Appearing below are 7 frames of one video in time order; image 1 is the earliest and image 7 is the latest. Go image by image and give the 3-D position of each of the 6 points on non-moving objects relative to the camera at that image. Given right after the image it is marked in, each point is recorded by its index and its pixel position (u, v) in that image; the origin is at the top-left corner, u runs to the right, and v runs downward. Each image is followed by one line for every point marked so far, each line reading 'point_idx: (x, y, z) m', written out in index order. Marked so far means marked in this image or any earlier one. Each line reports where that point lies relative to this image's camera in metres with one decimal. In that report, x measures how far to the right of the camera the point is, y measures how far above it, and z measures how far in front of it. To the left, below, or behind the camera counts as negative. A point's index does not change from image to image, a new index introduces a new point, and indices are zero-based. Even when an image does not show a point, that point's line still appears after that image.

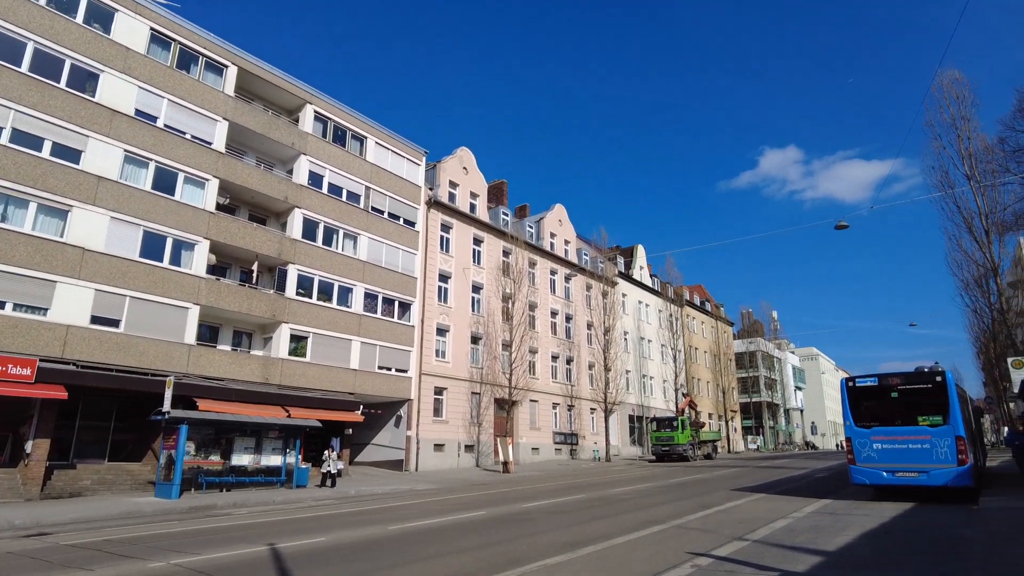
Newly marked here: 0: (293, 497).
0: (-6.6, -6.3, +19.7) m
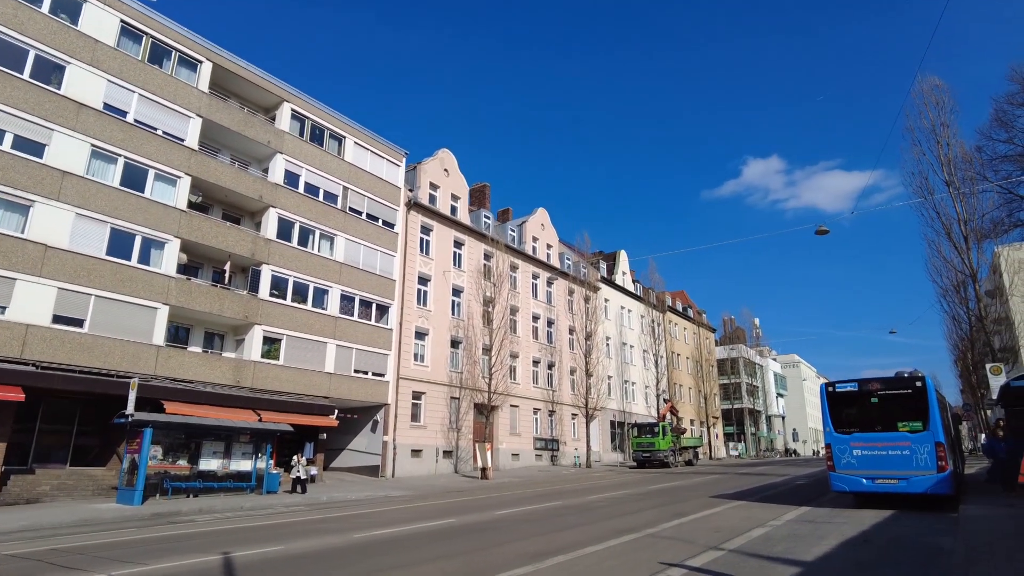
0: (-7.3, -6.3, +19.1) m
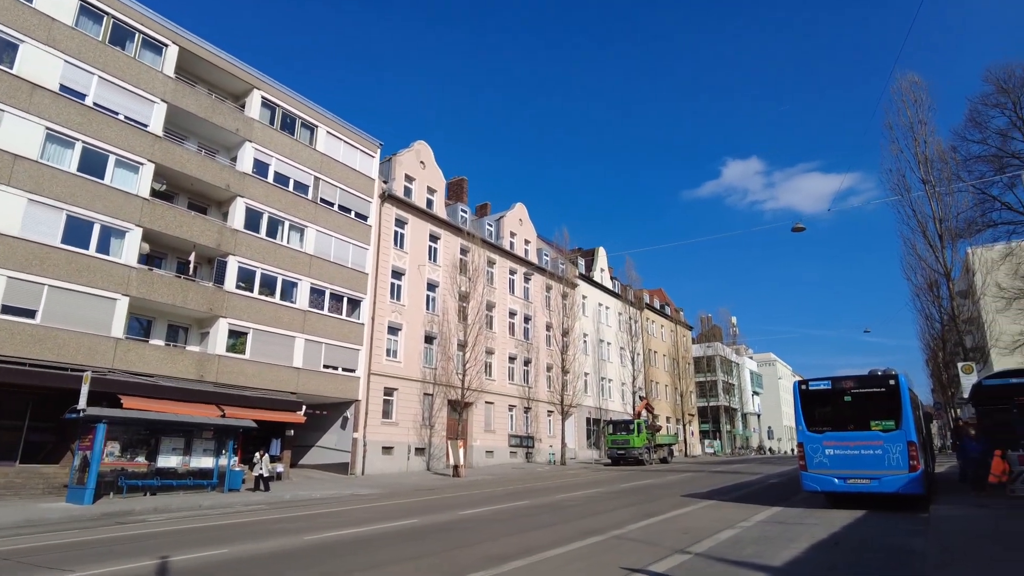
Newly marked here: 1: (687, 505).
0: (-8.2, -6.0, +18.5) m
1: (+3.9, -4.8, +14.4) m
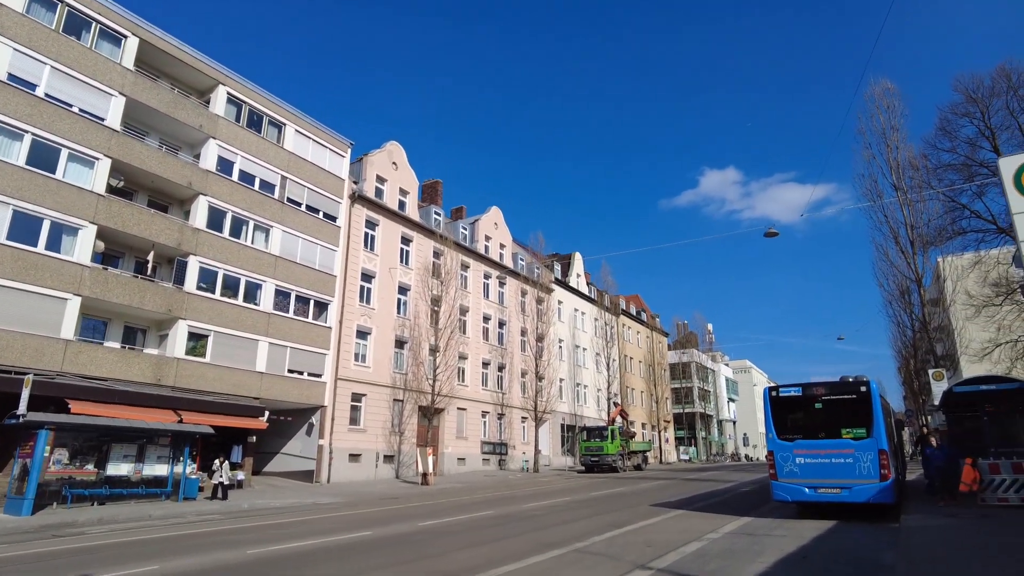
0: (-9.1, -6.0, +17.6) m
1: (+3.1, -4.9, +14.0) m
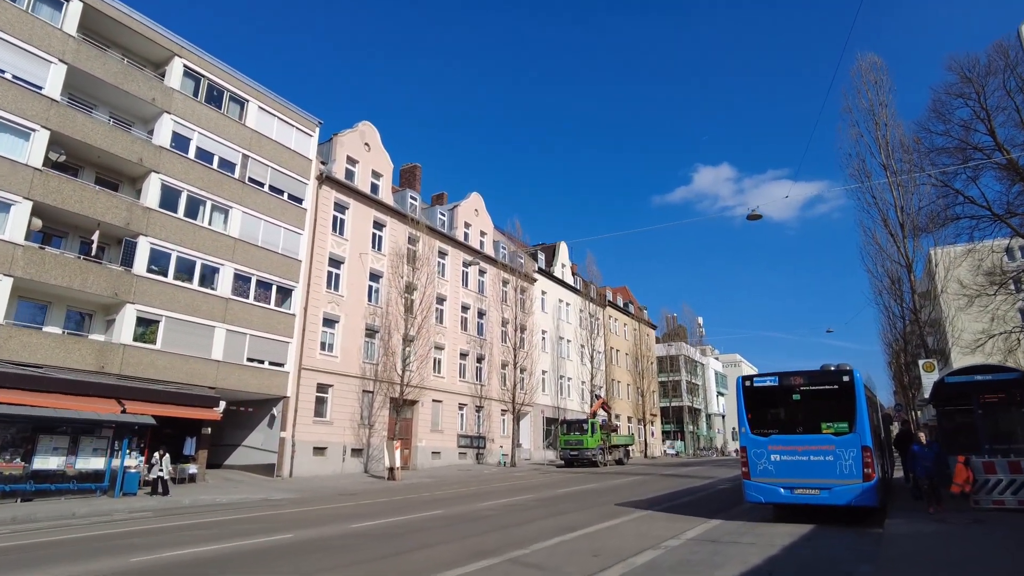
0: (-10.2, -5.5, +16.3) m
1: (+2.1, -4.5, +12.7) m
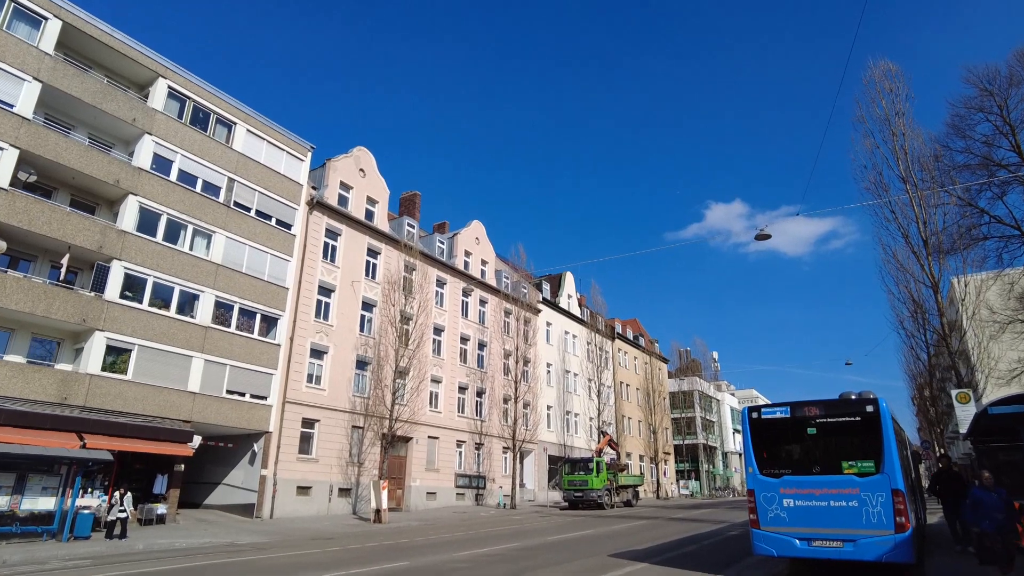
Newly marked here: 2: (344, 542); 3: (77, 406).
0: (-10.6, -6.0, +14.7) m
1: (+1.6, -4.7, +10.9) m
2: (-5.0, -7.4, +18.9) m
3: (-13.3, -3.6, +19.9) m
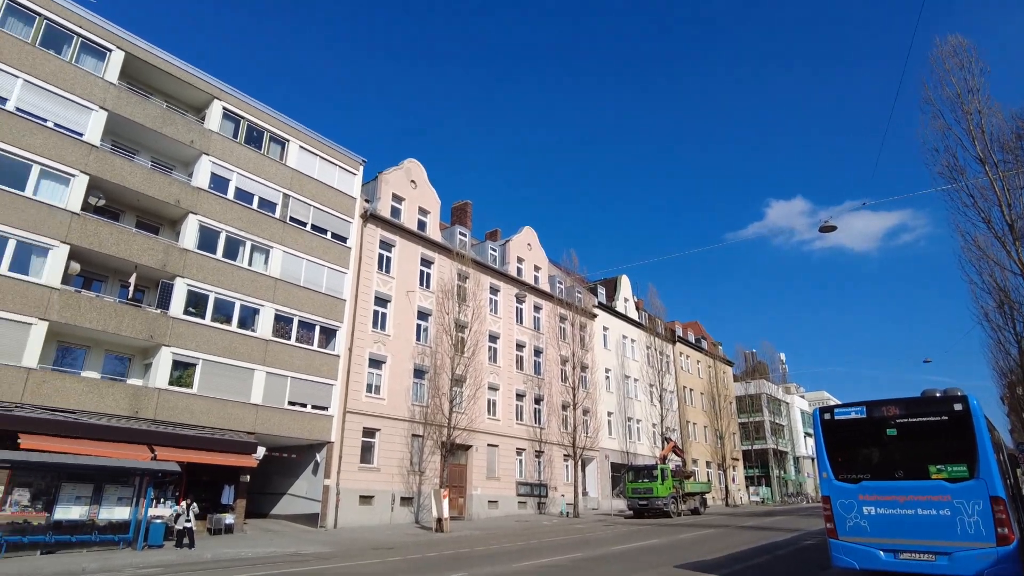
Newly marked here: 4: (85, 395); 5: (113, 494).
0: (-9.2, -6.4, +15.1) m
1: (+2.5, -4.7, +10.4) m
2: (-3.2, -7.7, +18.8) m
3: (-11.6, -4.2, +20.7) m
4: (-12.8, -3.2, +19.5) m
5: (-11.0, -5.7, +18.0) m
